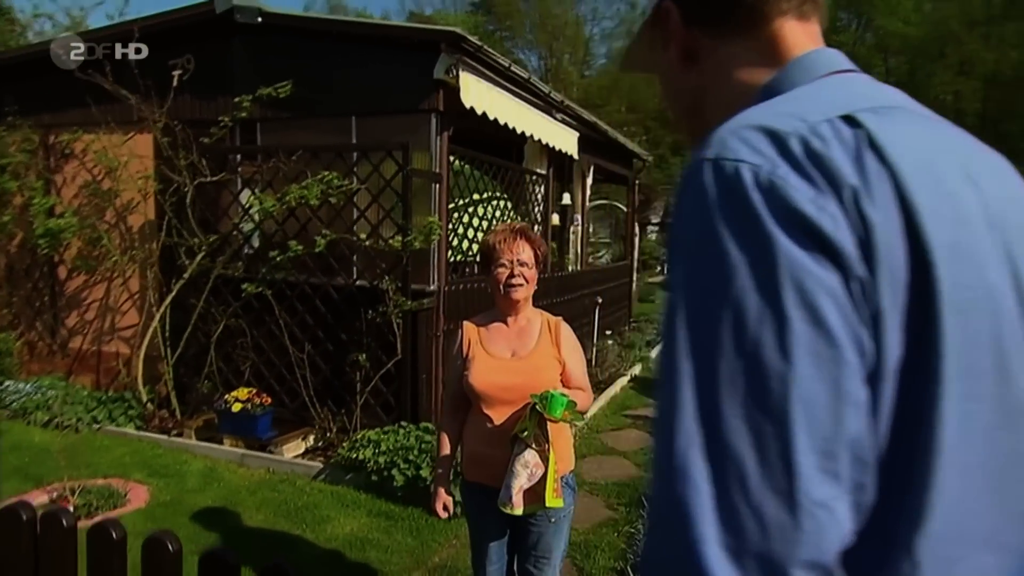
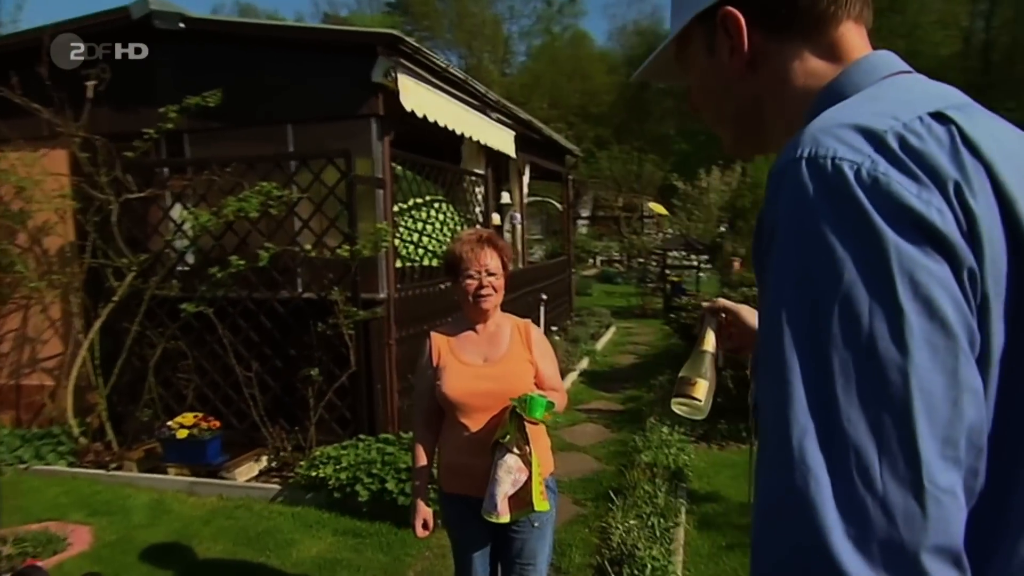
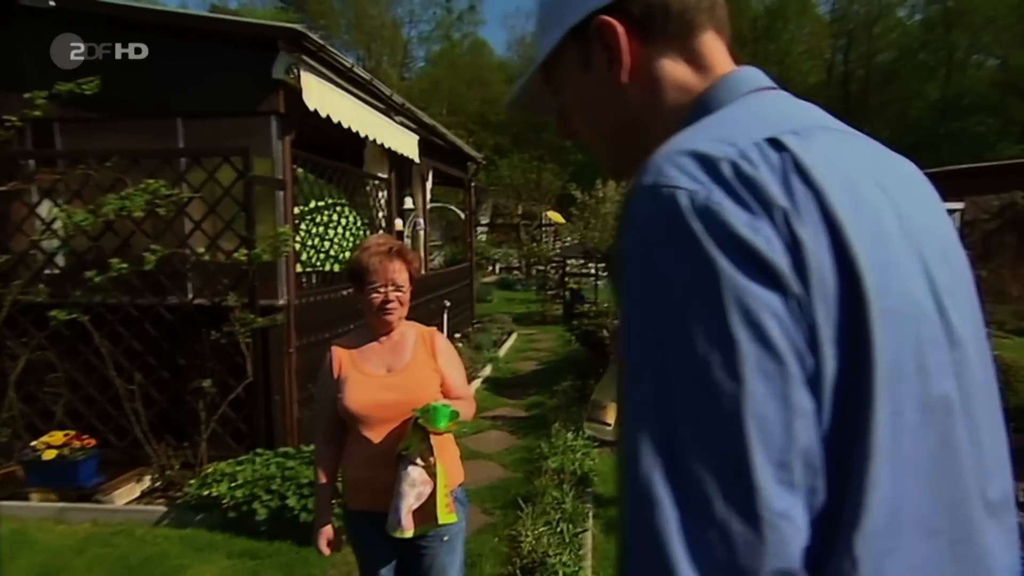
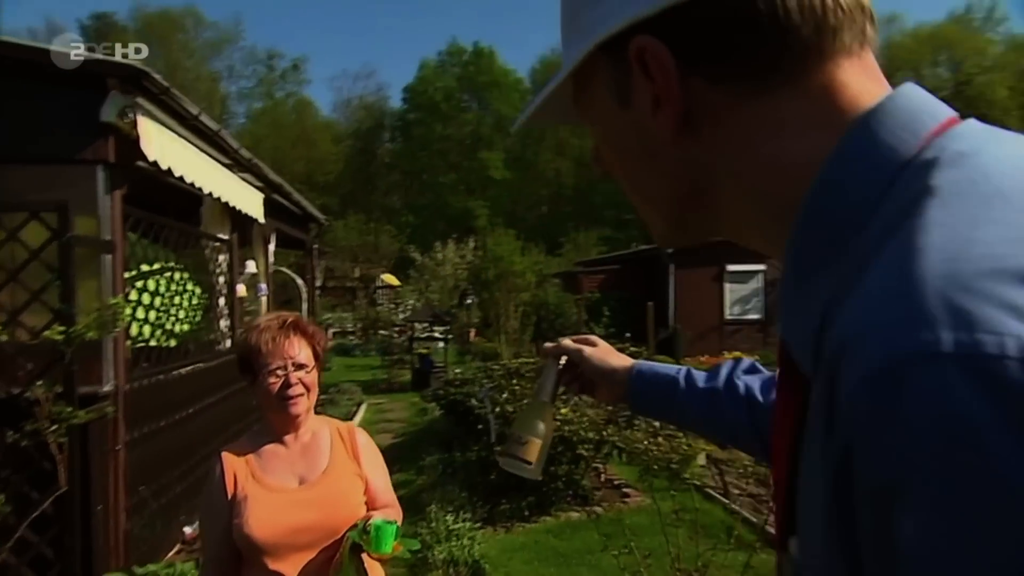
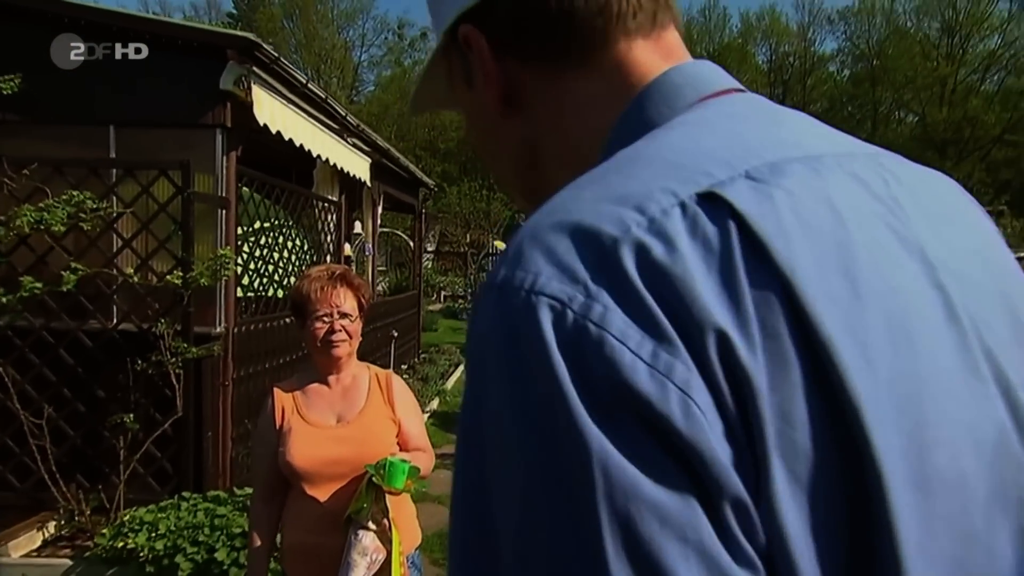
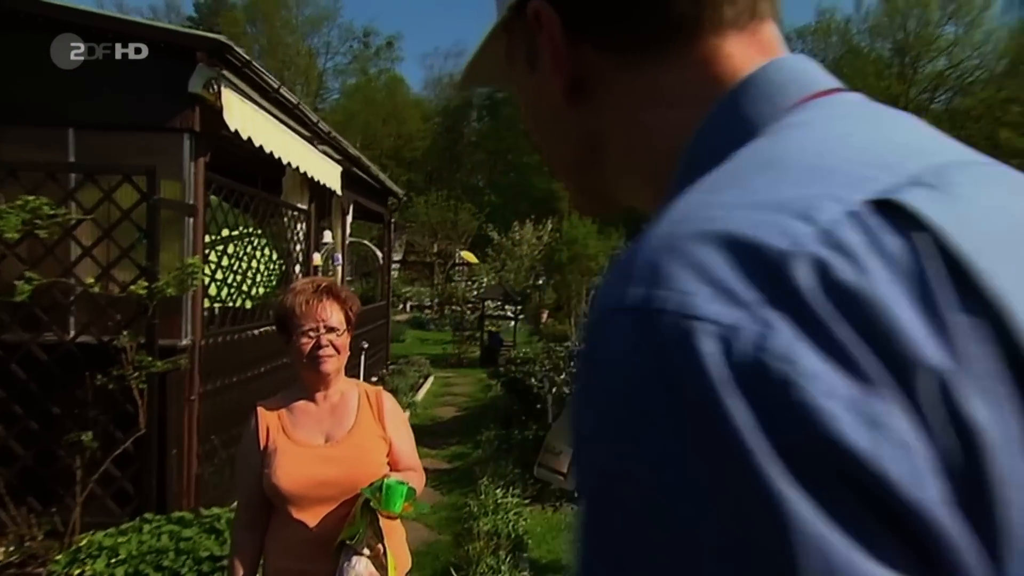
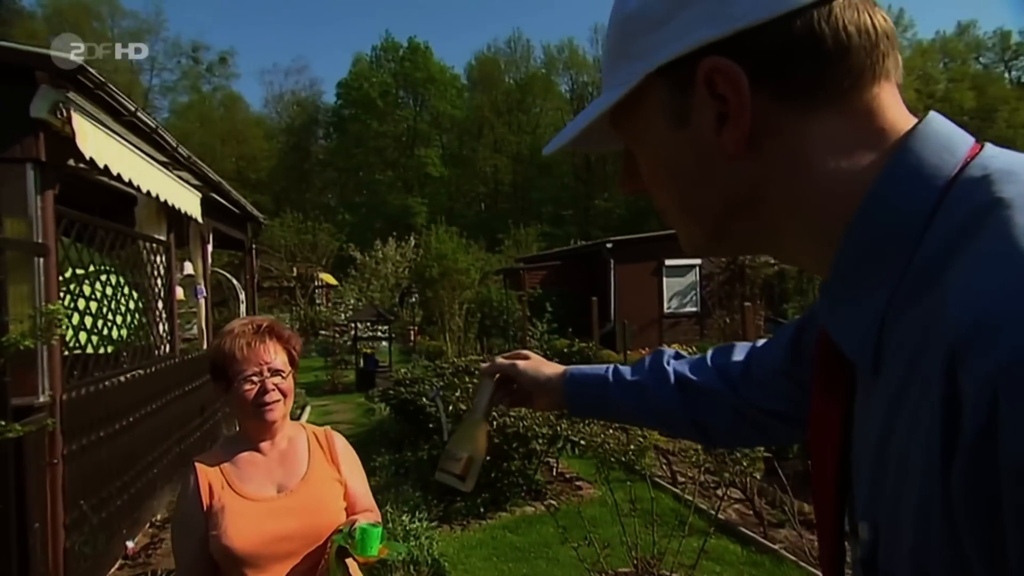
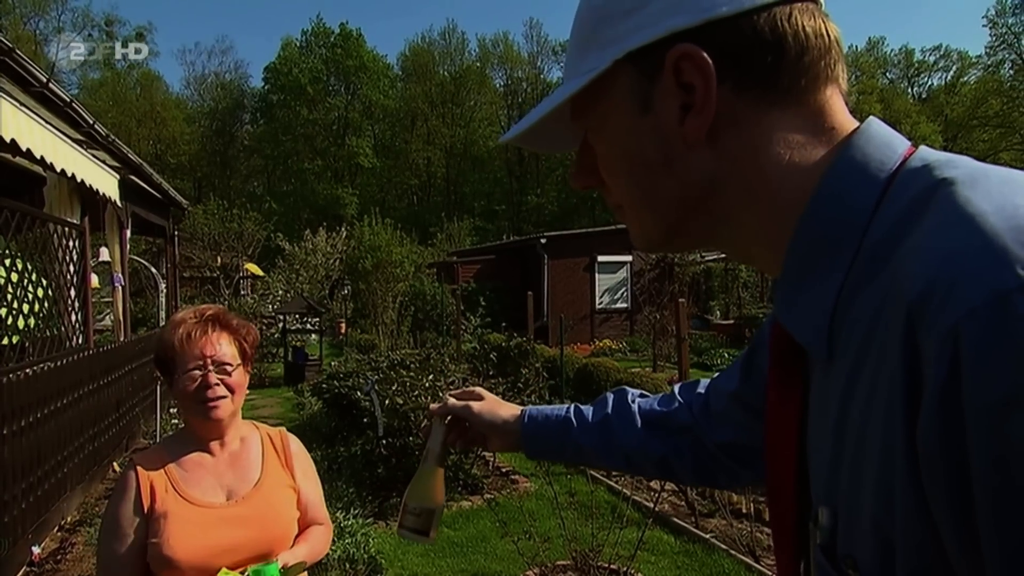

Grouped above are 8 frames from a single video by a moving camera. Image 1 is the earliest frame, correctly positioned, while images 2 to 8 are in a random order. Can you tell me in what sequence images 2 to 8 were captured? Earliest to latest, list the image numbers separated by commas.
2, 3, 5, 6, 4, 7, 8
